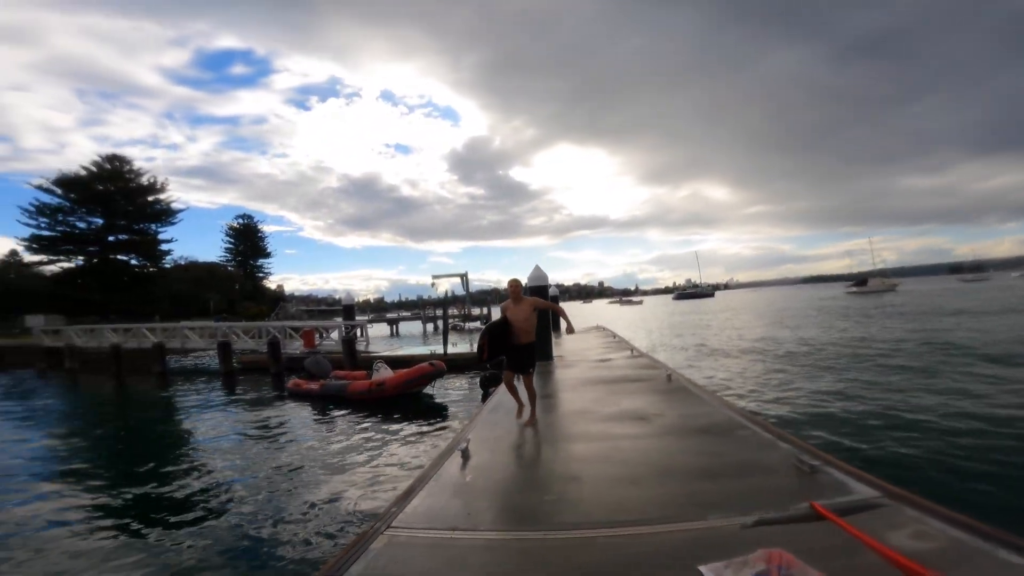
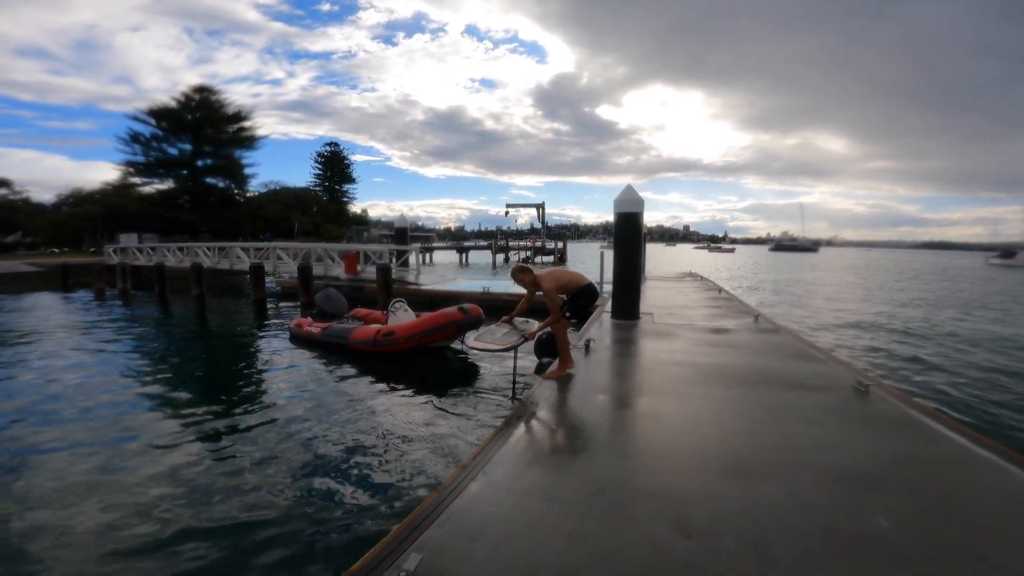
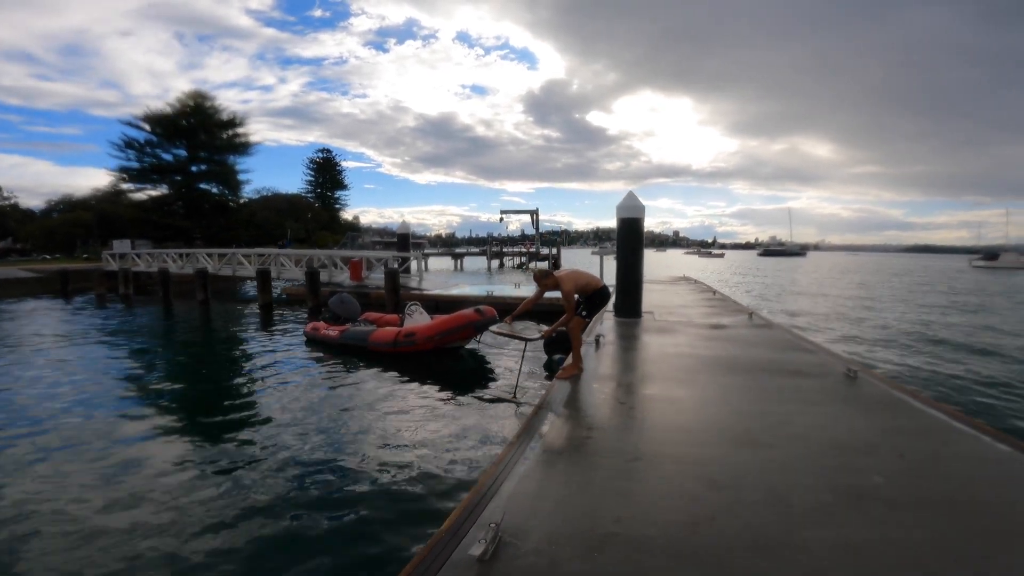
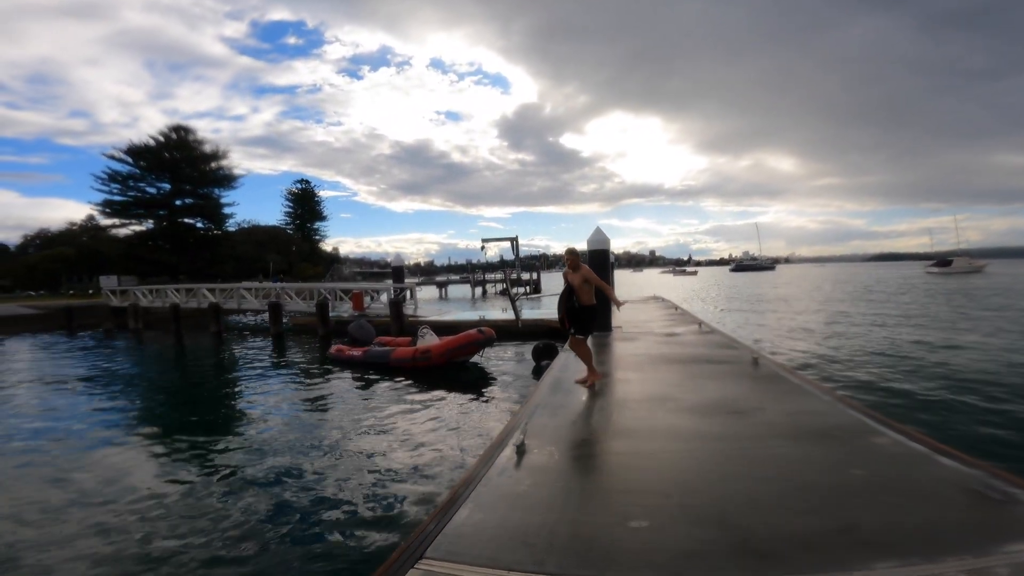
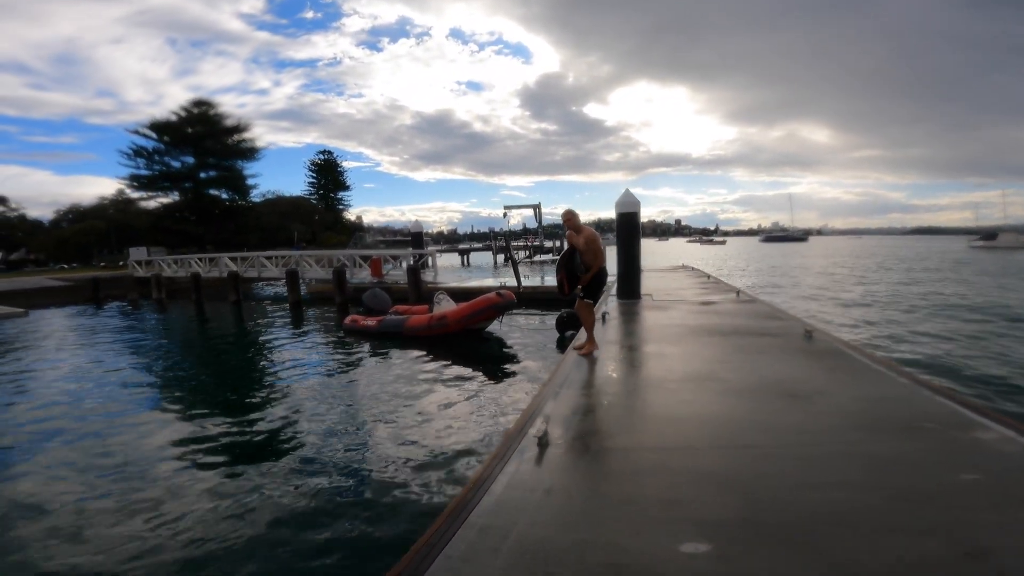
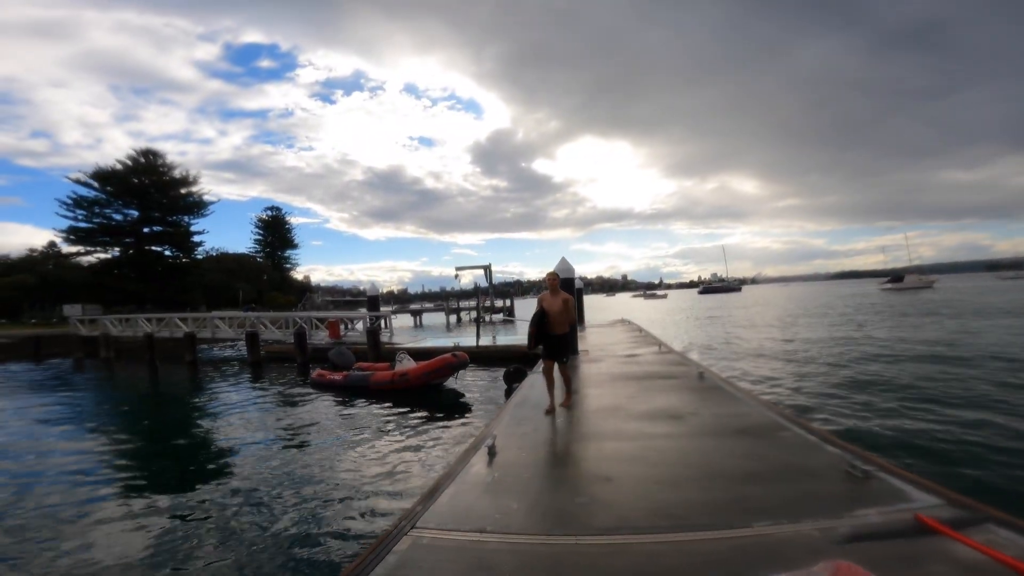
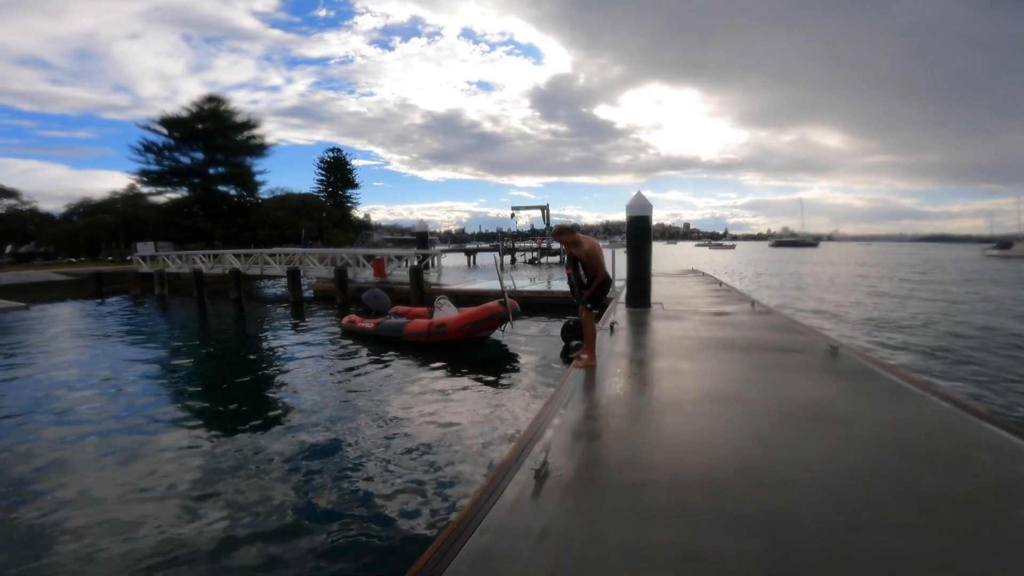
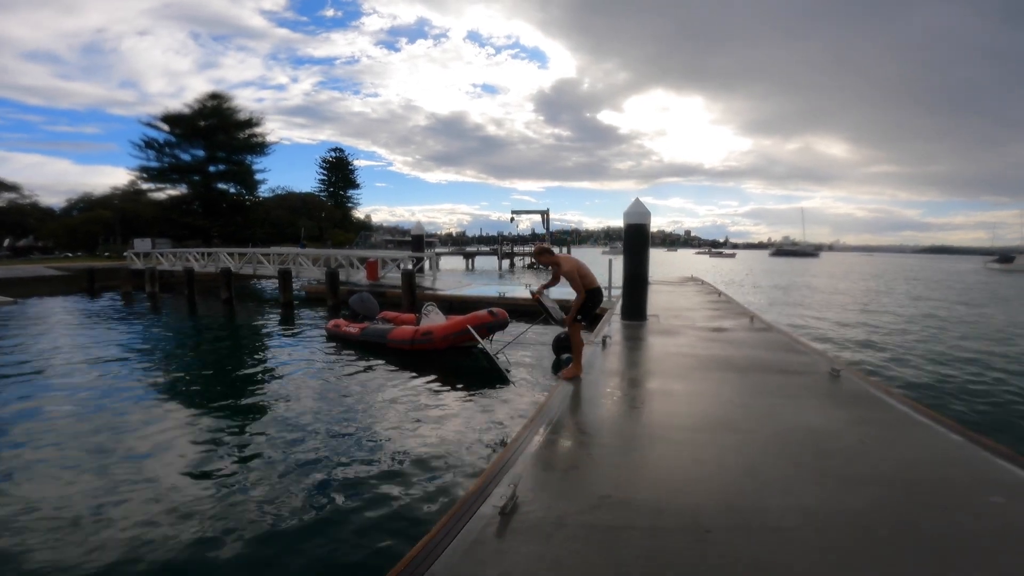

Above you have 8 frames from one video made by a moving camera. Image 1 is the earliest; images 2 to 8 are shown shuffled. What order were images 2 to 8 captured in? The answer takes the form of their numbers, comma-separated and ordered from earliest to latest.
6, 4, 5, 7, 8, 3, 2
